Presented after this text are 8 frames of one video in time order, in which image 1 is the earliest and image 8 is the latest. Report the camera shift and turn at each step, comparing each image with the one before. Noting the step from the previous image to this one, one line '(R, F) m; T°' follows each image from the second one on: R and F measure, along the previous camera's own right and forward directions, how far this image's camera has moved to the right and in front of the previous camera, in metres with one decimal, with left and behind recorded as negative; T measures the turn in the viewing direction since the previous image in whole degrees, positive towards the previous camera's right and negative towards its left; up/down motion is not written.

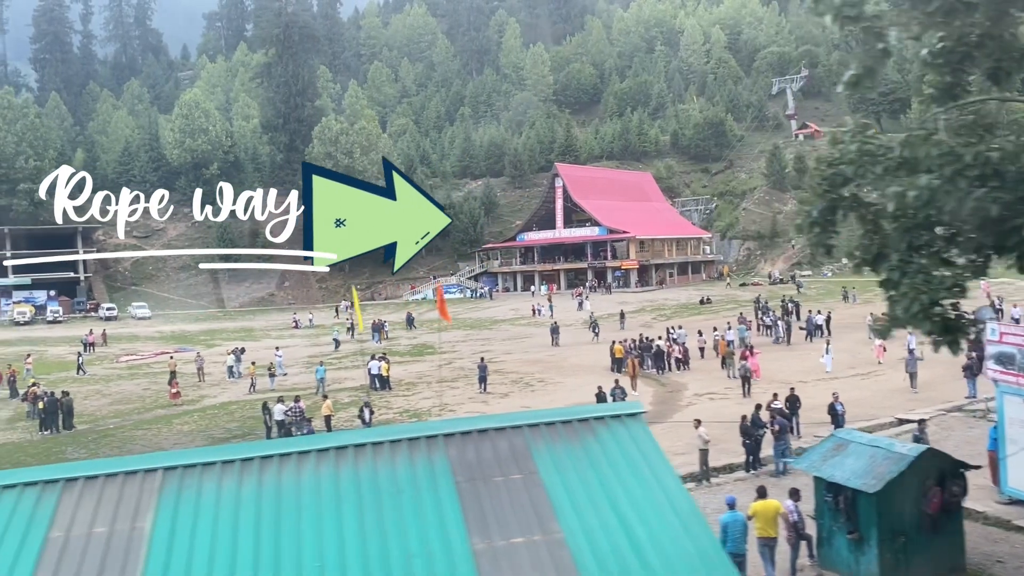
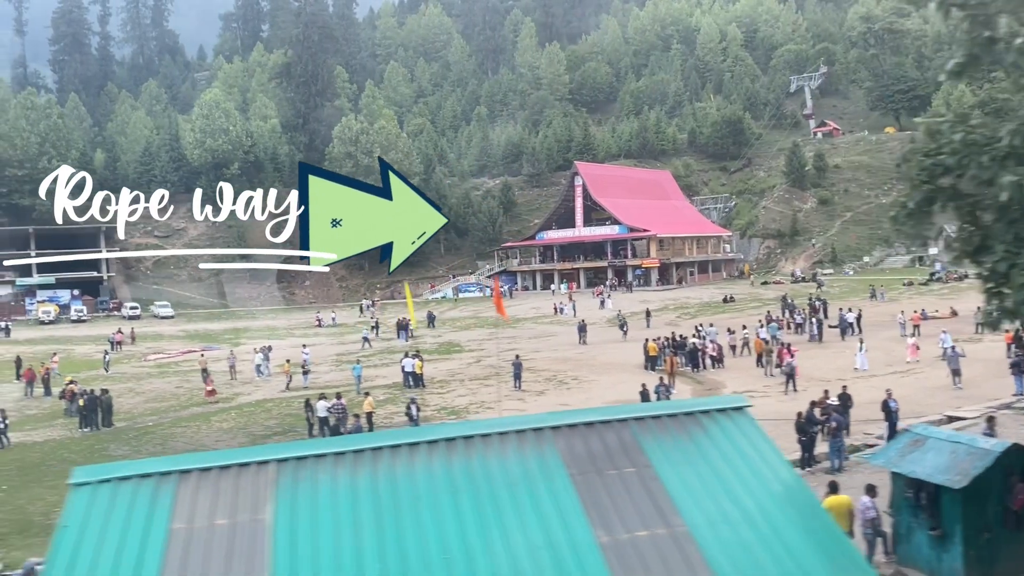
(-0.6, 0.0) m; -1°
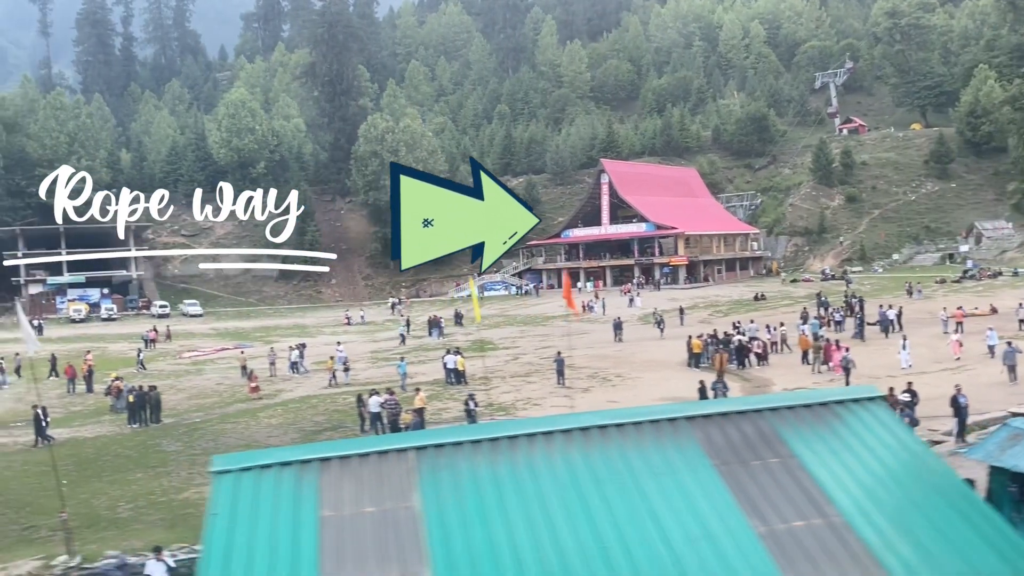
(-0.7, +0.1) m; -1°
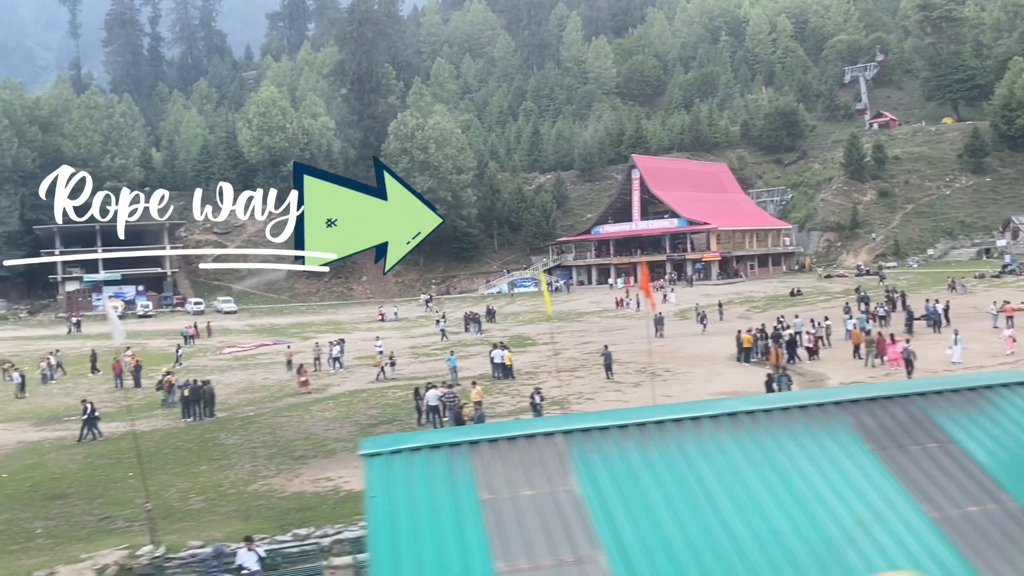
(-0.7, +0.1) m; -1°
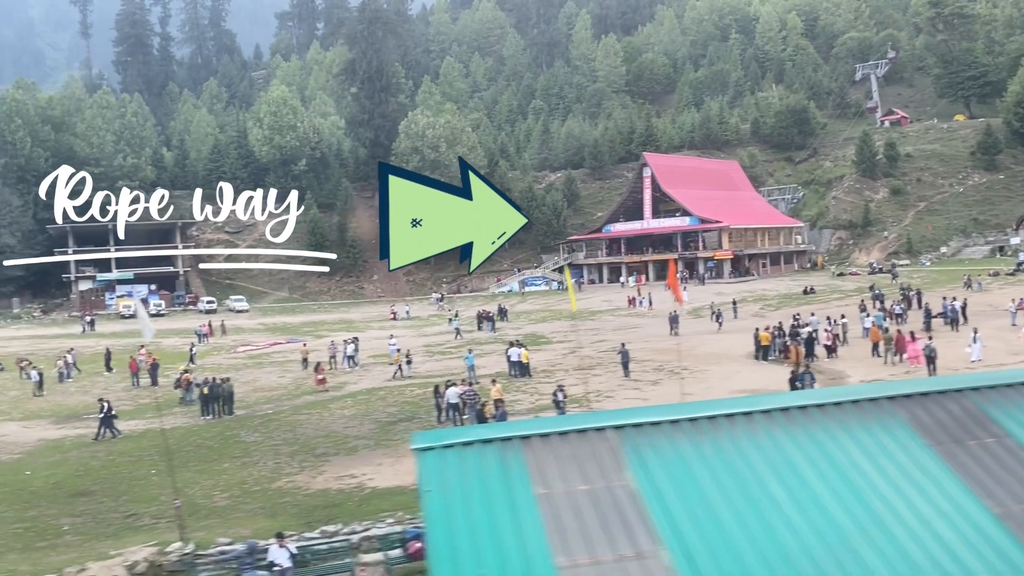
(-0.3, 0.0) m; 0°
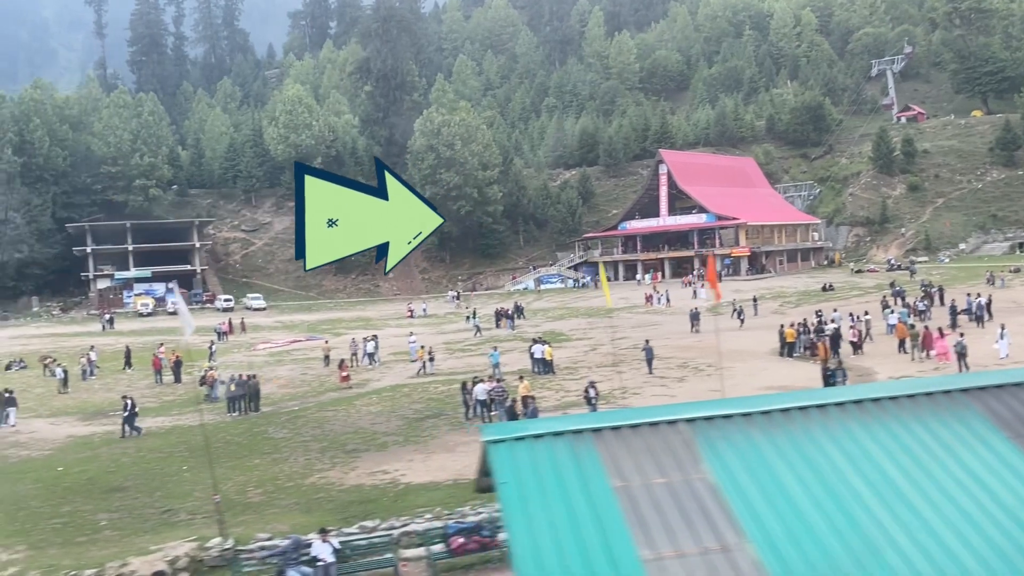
(-0.3, 0.0) m; -1°
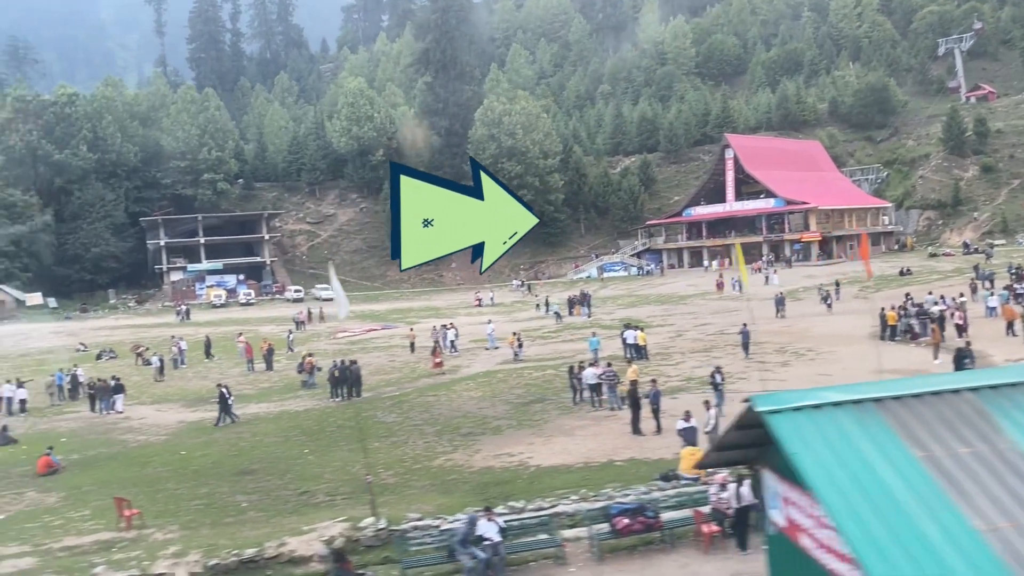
(-1.2, +0.1) m; -3°
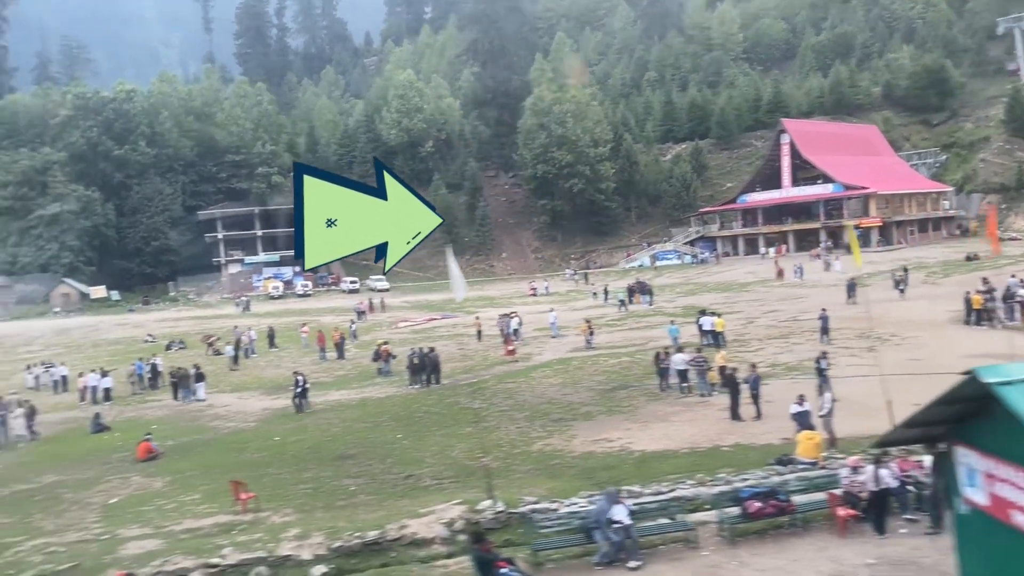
(-0.9, +0.1) m; -3°
